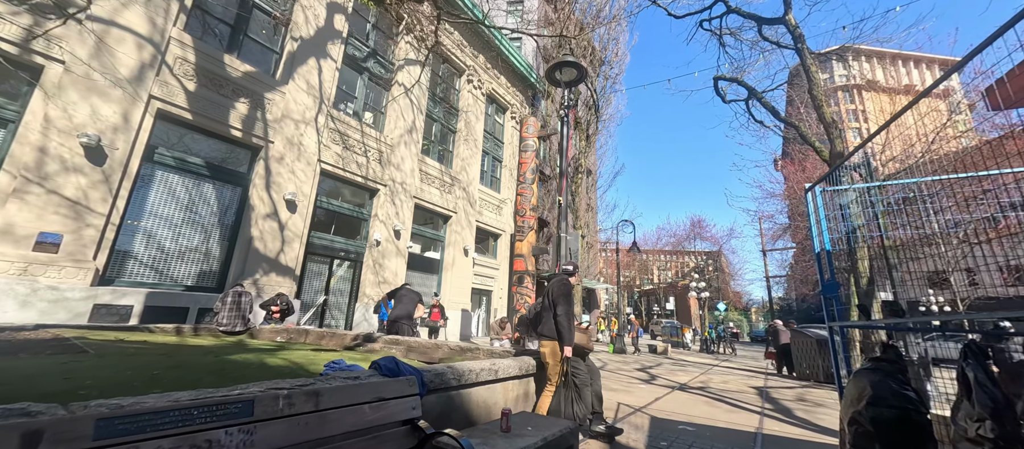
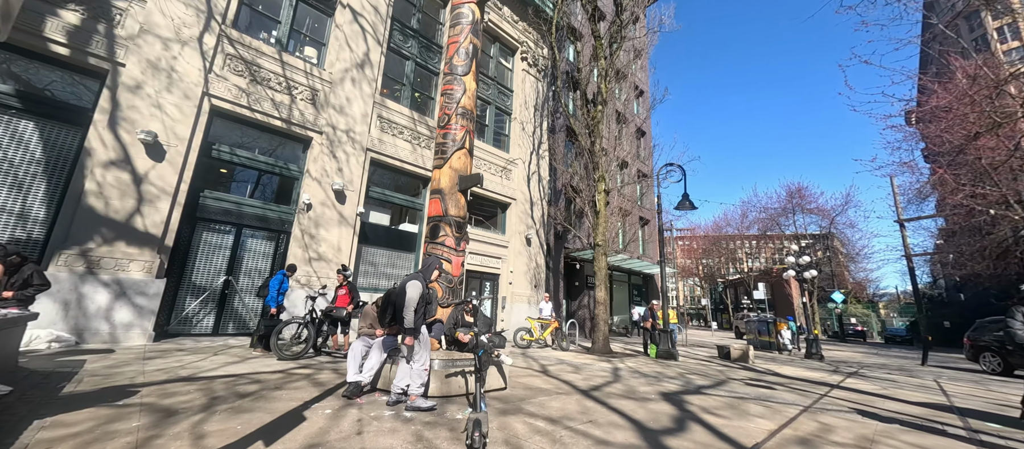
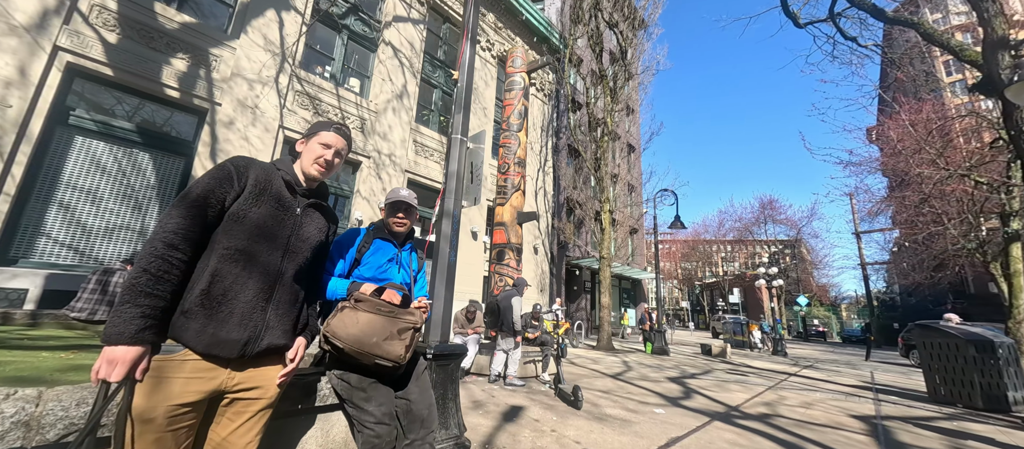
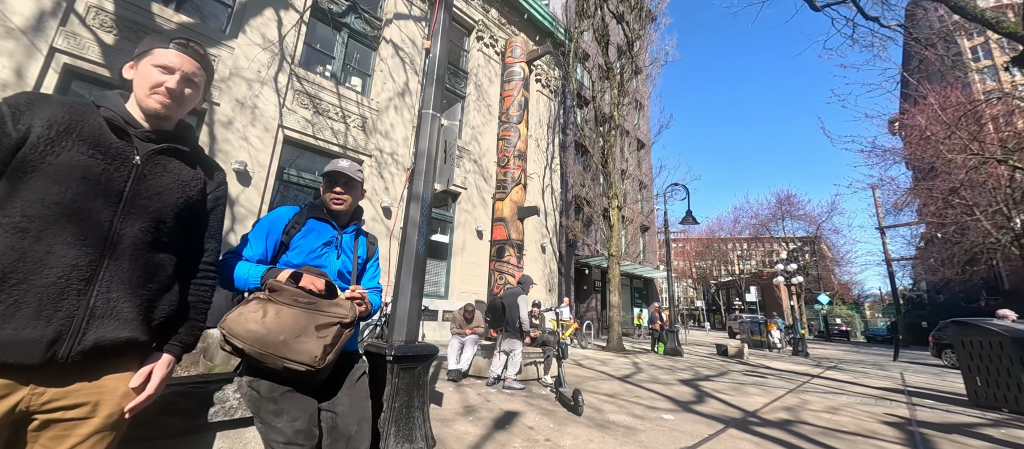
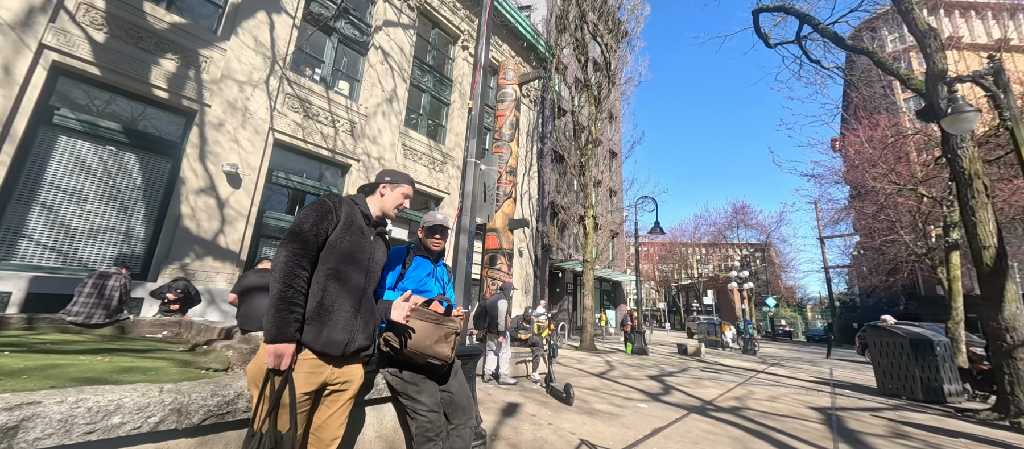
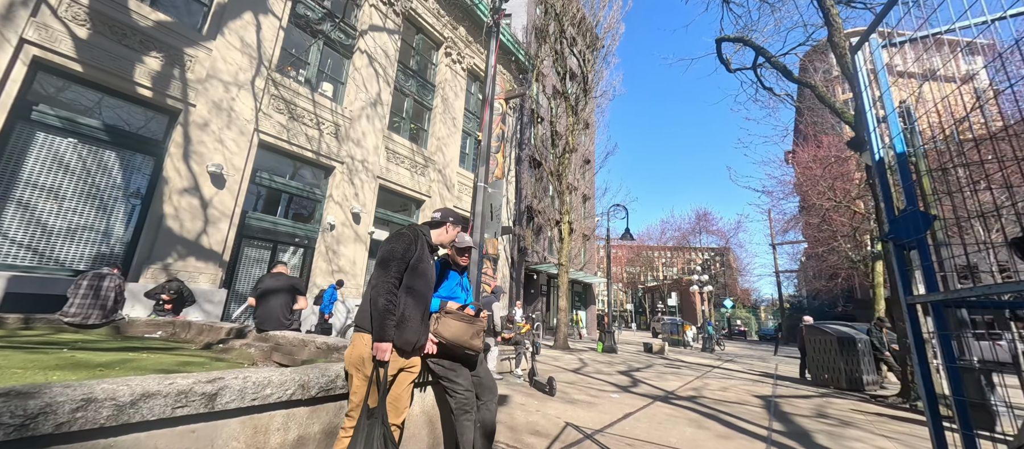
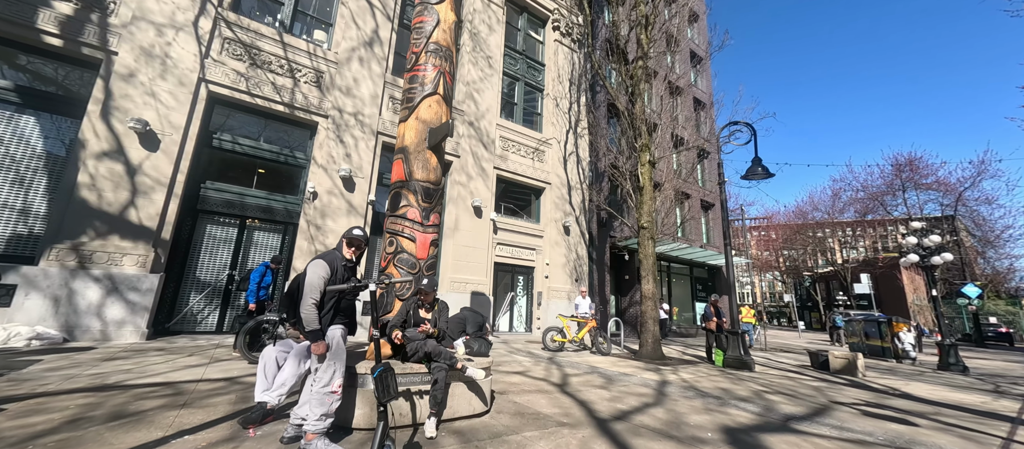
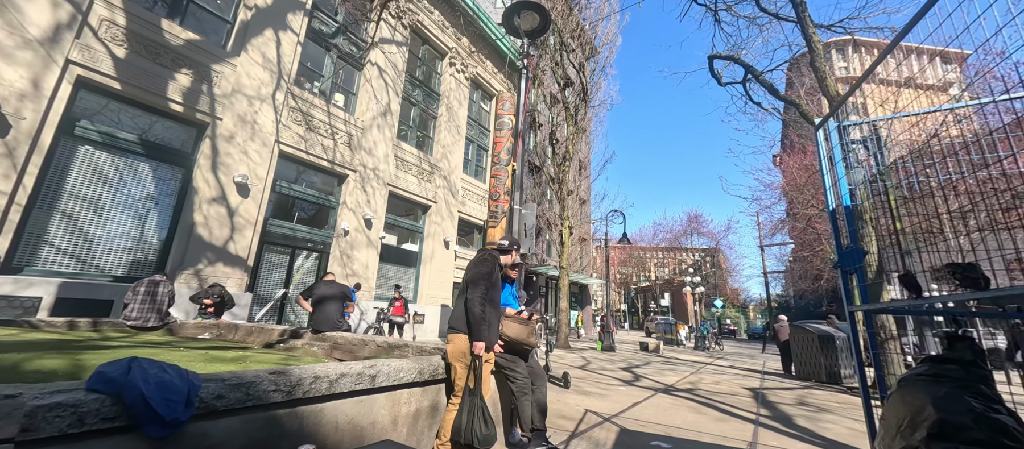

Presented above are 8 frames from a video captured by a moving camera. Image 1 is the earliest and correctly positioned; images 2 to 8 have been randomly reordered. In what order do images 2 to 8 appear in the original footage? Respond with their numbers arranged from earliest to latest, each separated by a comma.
8, 6, 5, 3, 4, 2, 7
